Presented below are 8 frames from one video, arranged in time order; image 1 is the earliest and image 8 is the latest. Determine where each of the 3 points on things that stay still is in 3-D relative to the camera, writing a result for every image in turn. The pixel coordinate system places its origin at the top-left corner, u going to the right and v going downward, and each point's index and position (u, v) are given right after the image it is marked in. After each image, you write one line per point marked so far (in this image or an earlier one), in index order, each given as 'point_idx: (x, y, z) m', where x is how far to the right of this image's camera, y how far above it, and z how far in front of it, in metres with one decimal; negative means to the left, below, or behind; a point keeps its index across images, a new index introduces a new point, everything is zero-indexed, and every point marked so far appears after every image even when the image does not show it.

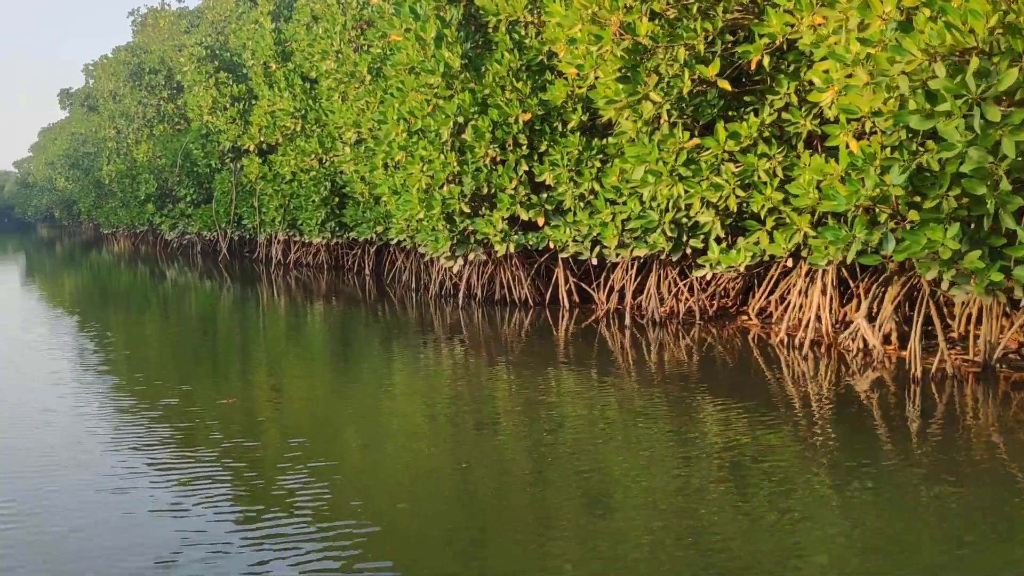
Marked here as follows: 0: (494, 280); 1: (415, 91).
0: (-0.3, +0.1, +13.4) m
1: (-1.3, +2.5, +11.6) m
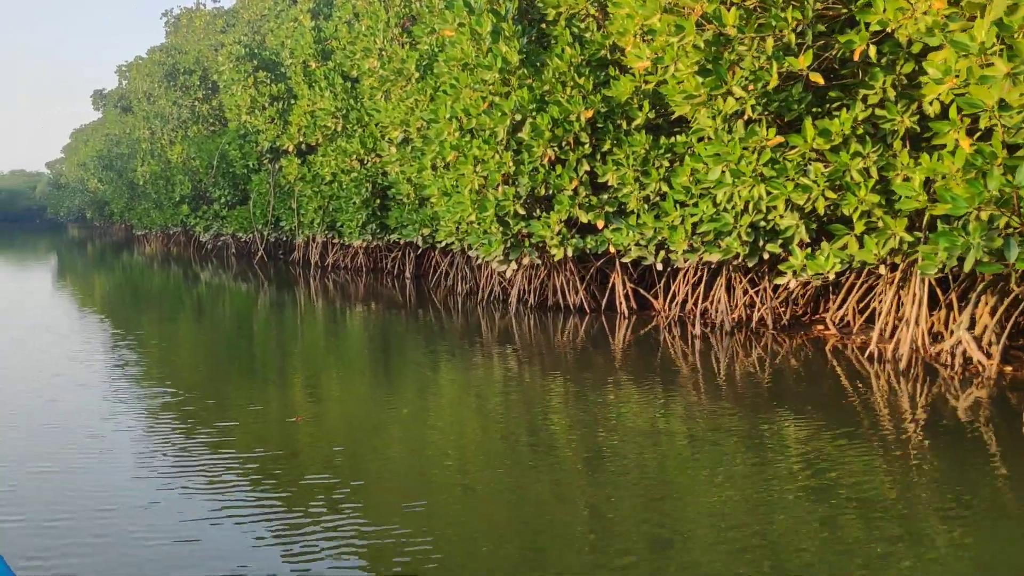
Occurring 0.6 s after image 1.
0: (+0.5, 0.0, +12.8) m
1: (-0.5, +2.5, +11.1) m
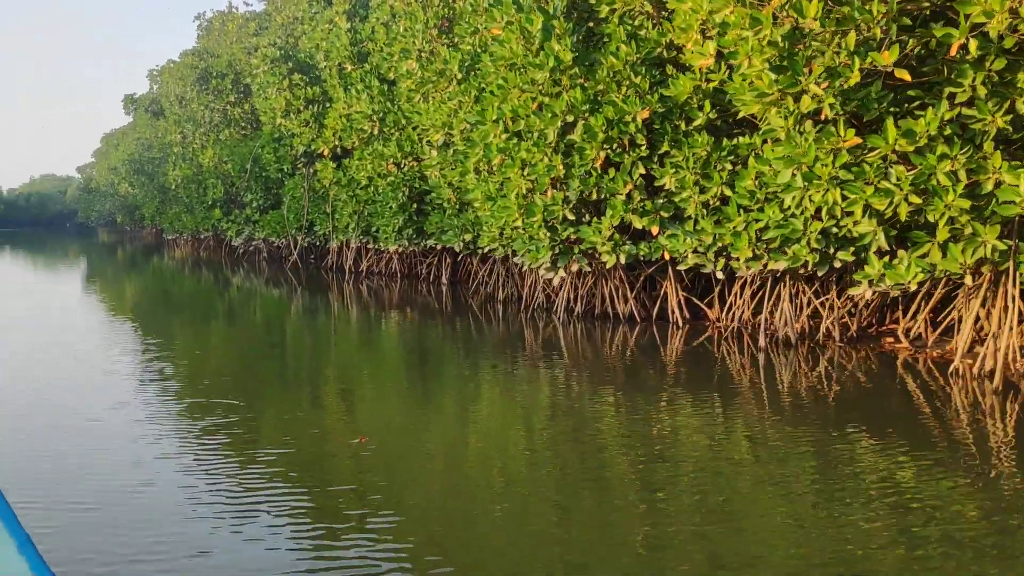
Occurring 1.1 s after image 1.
0: (+1.1, -0.1, +12.4) m
1: (0.0, +2.4, +10.7) m
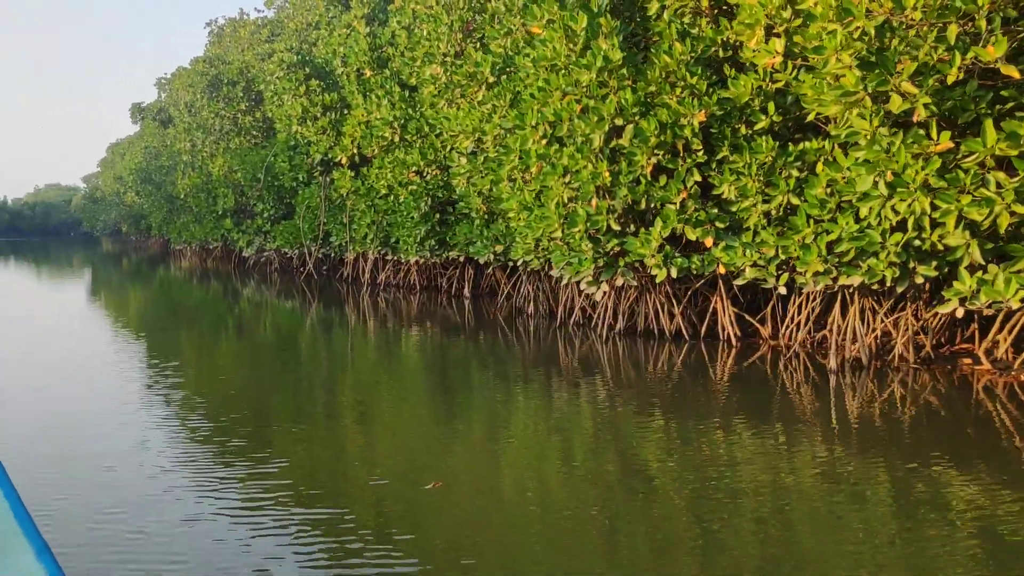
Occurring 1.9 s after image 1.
0: (+1.6, -0.3, +11.7) m
1: (+0.5, +2.2, +10.0) m
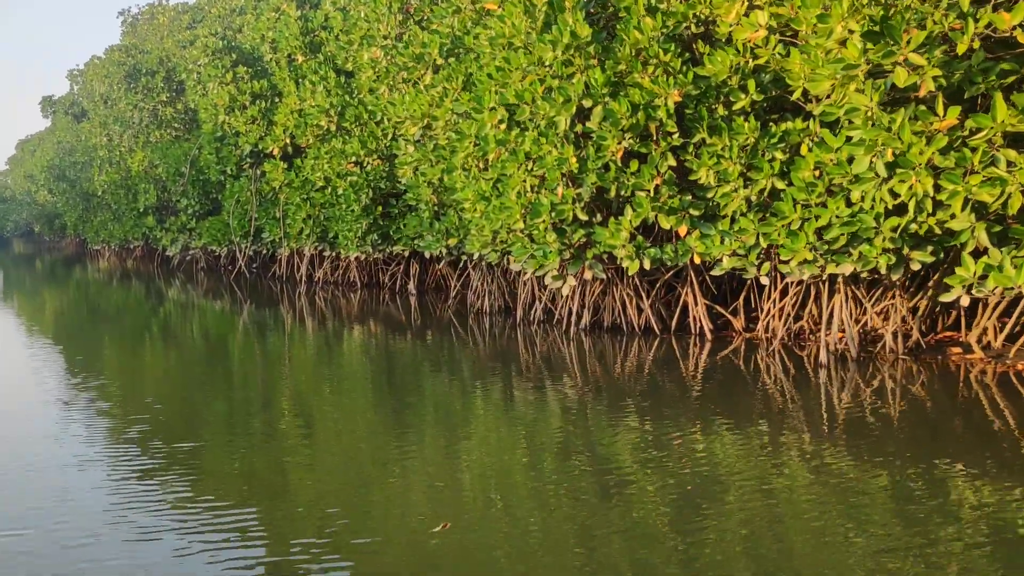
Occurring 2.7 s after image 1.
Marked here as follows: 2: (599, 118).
0: (+1.1, -0.2, +11.0) m
1: (+0.1, +2.2, +9.3) m
2: (+0.8, +1.6, +8.8) m
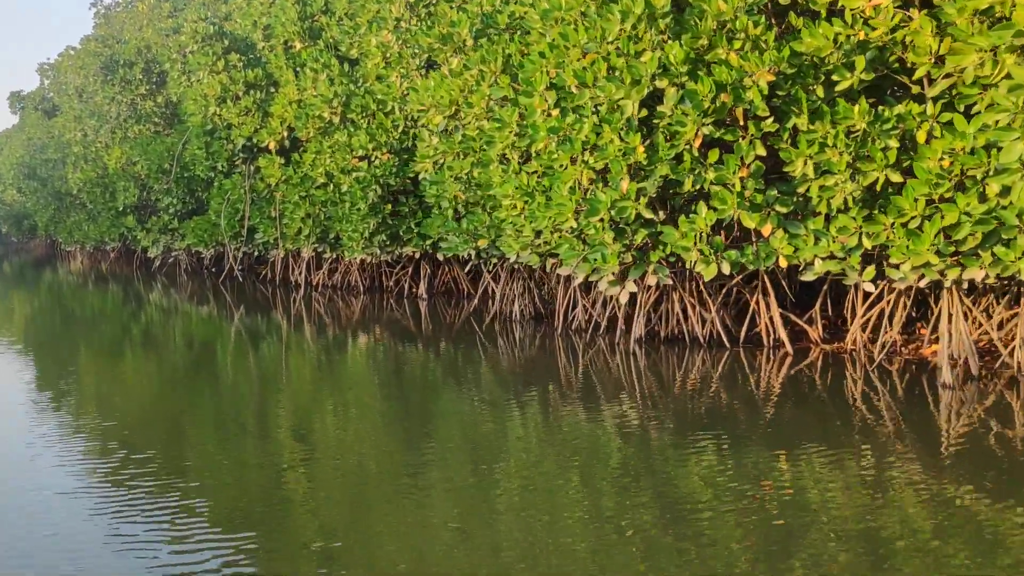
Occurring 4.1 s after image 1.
0: (+1.5, -0.3, +9.9) m
1: (+0.6, +2.2, +8.2) m
2: (+1.4, +1.6, +7.6) m
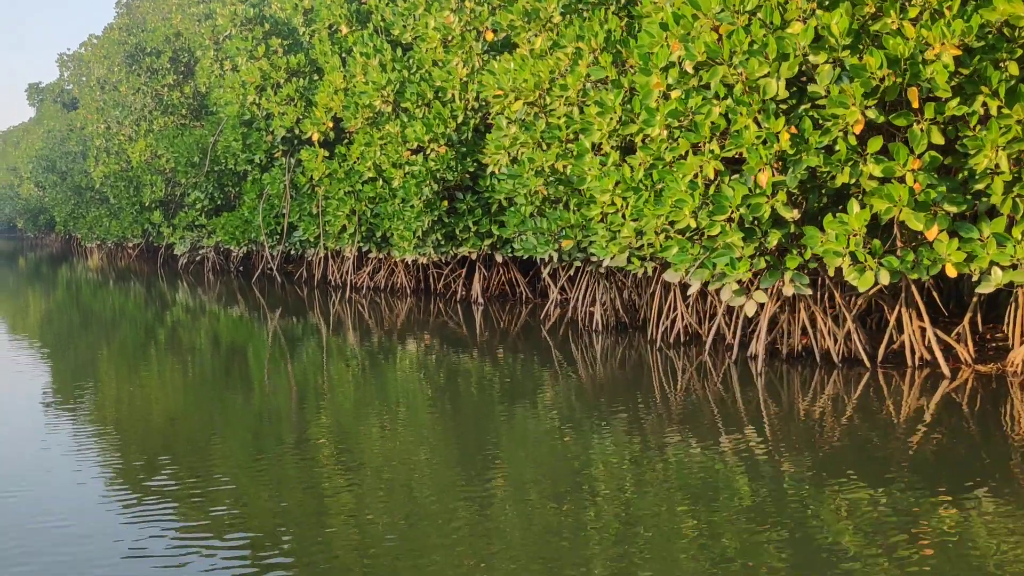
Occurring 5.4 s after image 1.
0: (+2.5, -0.3, +8.8) m
1: (+1.5, +2.1, +7.0) m
2: (+2.3, +1.5, +6.5) m
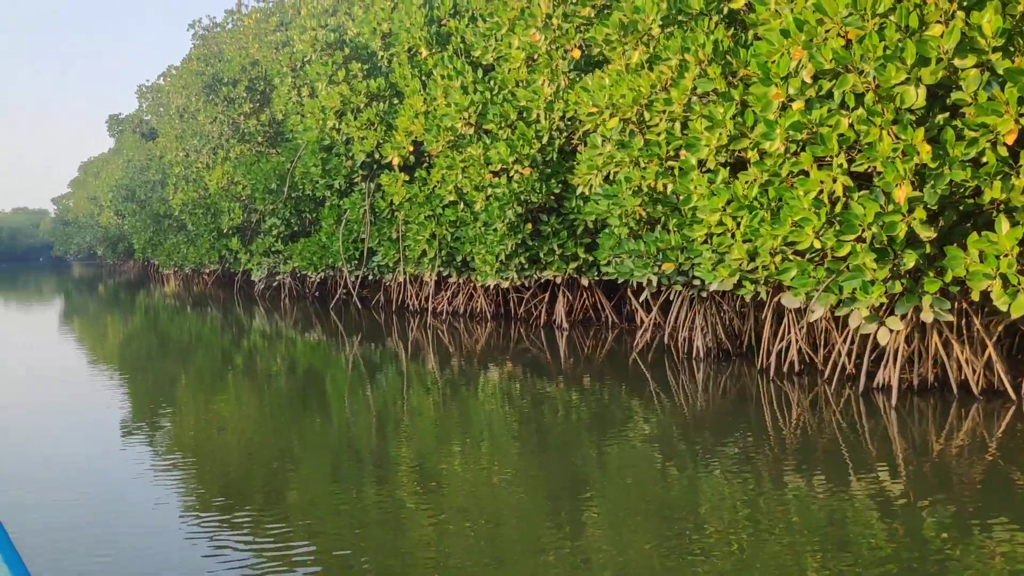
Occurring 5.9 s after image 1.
0: (+3.4, -0.6, +8.1) m
1: (+2.3, +1.9, +6.5) m
2: (+3.0, +1.3, +5.9) m
